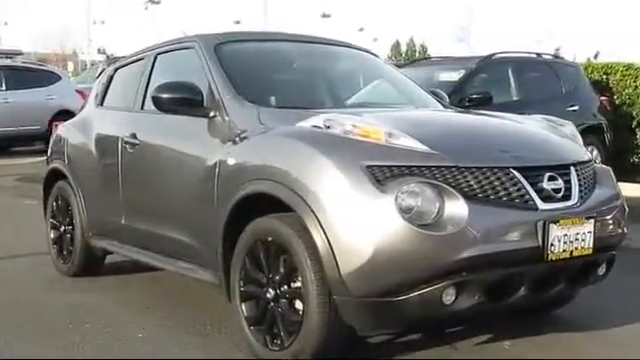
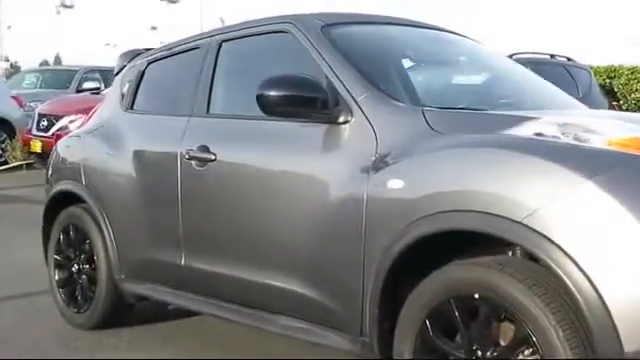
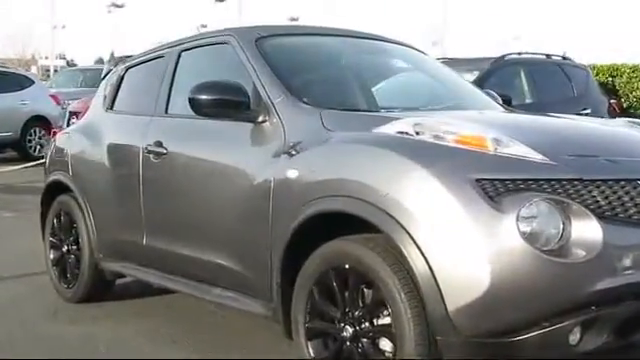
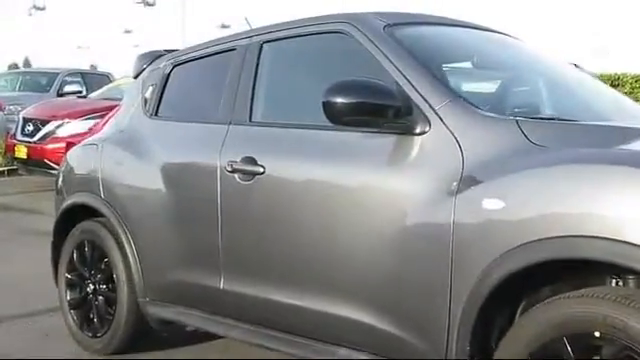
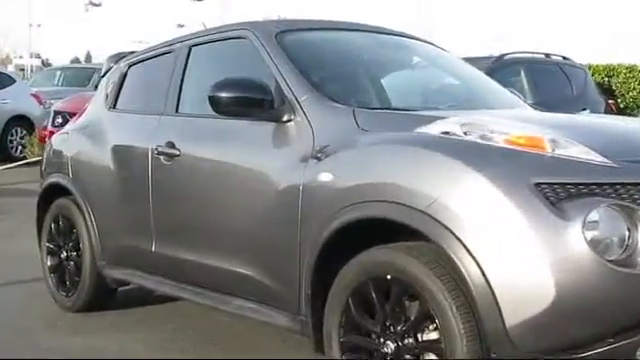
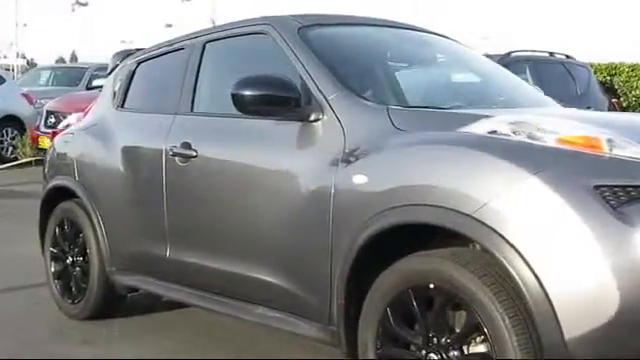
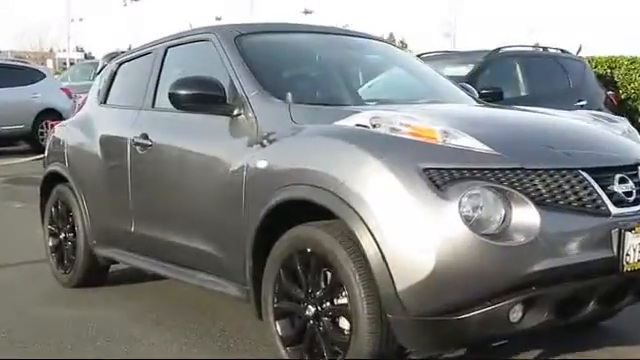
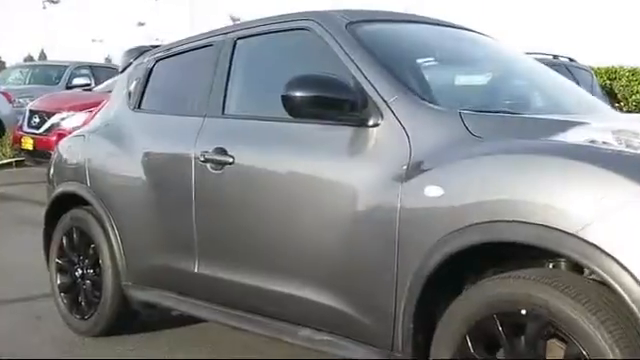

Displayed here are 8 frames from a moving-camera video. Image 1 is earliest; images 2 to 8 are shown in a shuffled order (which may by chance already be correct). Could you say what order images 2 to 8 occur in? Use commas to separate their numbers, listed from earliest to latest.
7, 3, 5, 6, 2, 8, 4
